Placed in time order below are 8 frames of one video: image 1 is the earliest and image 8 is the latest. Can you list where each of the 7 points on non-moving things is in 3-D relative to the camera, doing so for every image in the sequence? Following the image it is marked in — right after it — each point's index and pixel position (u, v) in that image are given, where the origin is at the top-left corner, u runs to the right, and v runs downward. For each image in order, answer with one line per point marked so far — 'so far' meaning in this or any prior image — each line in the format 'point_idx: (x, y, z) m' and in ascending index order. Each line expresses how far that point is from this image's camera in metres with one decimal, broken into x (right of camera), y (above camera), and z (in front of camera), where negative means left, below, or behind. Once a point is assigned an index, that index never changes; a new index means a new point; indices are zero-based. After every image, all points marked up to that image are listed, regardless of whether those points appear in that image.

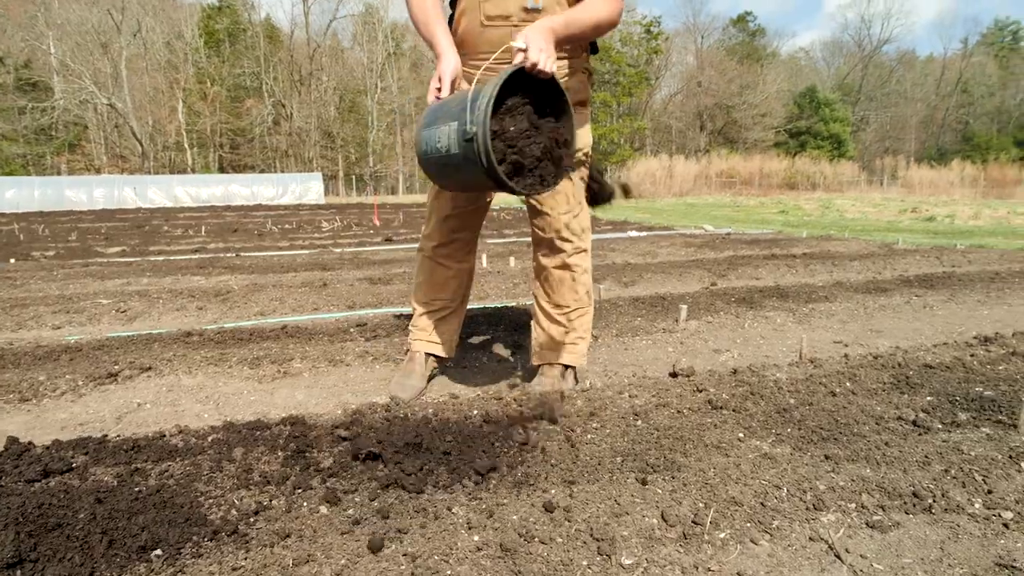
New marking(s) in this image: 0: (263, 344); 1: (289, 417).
0: (-1.2, -0.3, +3.1) m
1: (-0.7, -0.4, +2.0) m
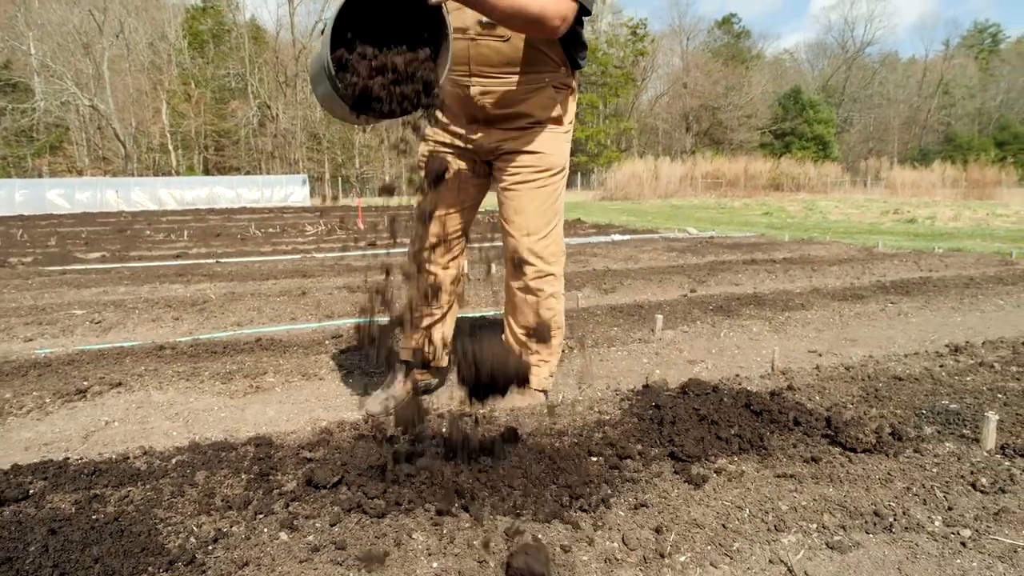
0: (-1.3, -0.3, +3.1) m
1: (-0.8, -0.5, +2.0) m
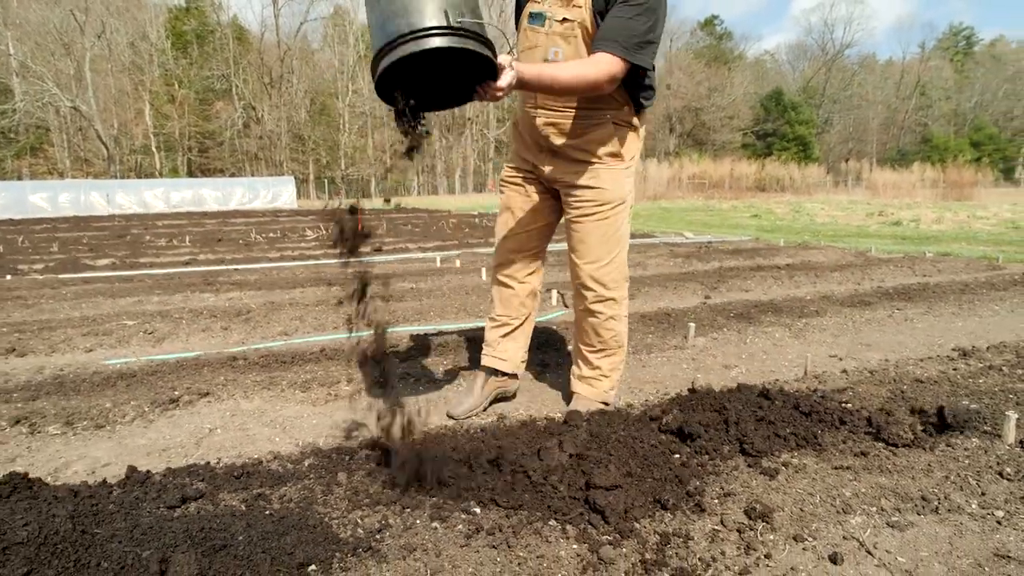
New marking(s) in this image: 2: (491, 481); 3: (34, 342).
0: (-1.0, -0.4, +3.3) m
1: (-0.5, -0.5, +2.2) m
2: (-0.1, -0.5, +1.8) m
3: (-3.0, -0.3, +4.2) m
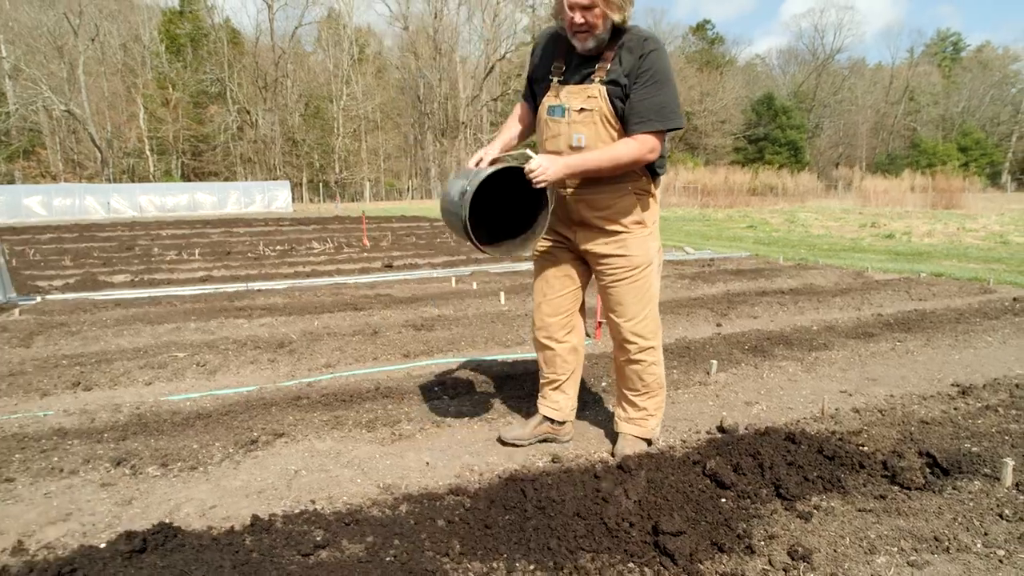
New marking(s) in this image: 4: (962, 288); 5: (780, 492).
0: (-0.8, -0.6, +3.6) m
1: (-0.2, -0.8, +2.5) m
2: (+0.2, -0.8, +2.2) m
3: (-2.8, -0.6, +4.4) m
4: (+5.0, 0.0, +7.3) m
5: (+1.0, -0.8, +2.4) m
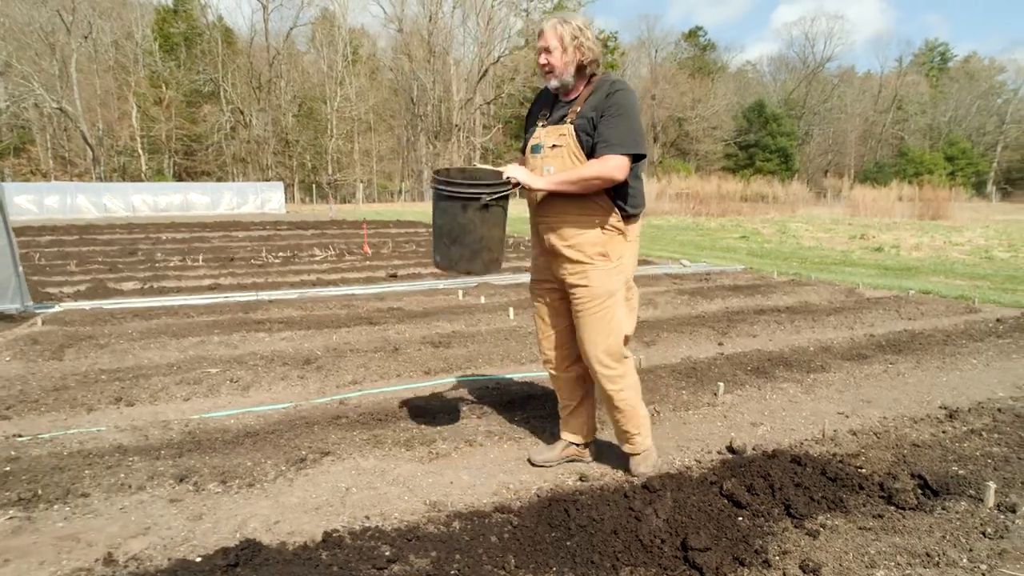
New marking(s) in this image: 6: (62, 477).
0: (-0.7, -0.8, +3.9) m
1: (-0.1, -0.9, +2.8) m
2: (+0.4, -0.9, +2.4) m
3: (-2.7, -0.7, +4.7) m
4: (+5.1, -0.2, +7.7) m
5: (+1.2, -0.9, +2.7) m
6: (-2.2, -0.9, +3.2) m
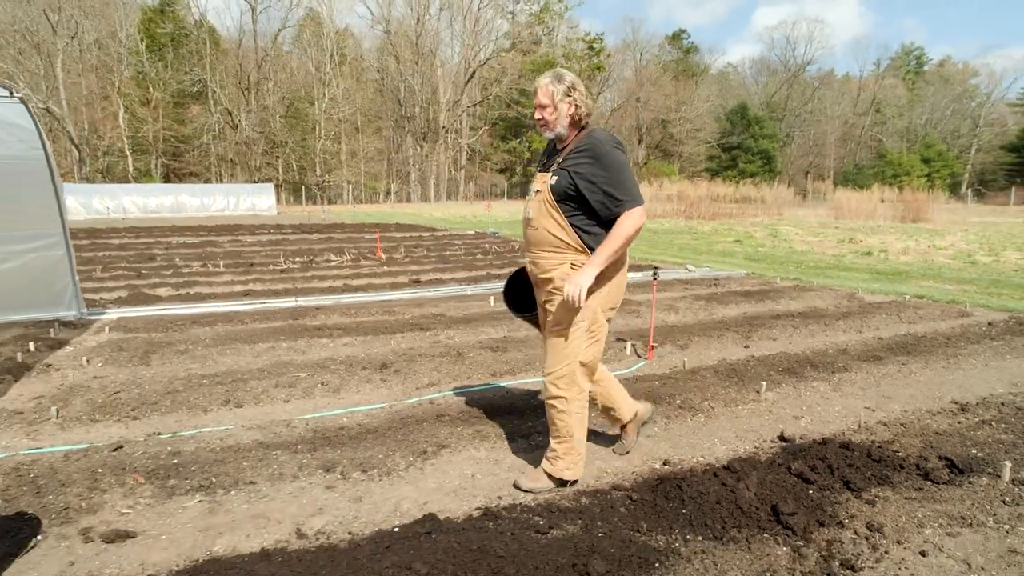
0: (-0.1, -0.9, +4.5) m
1: (+0.5, -1.0, +3.4) m
2: (+0.9, -1.0, +3.1) m
3: (-2.2, -0.8, +5.2) m
4: (+5.6, -0.3, +8.4) m
5: (+1.7, -1.0, +3.4) m
6: (-1.7, -1.0, +3.8) m
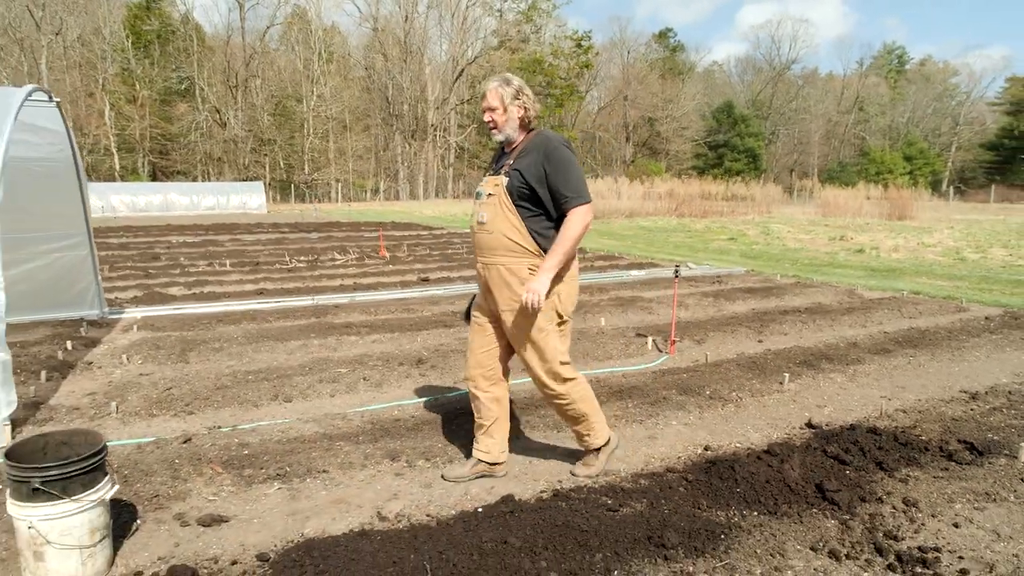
0: (+0.2, -0.9, +4.7) m
1: (+0.8, -1.0, +3.7) m
2: (+1.3, -1.0, +3.3) m
3: (-1.9, -0.8, +5.4) m
4: (+5.8, -0.3, +8.8) m
5: (+2.1, -1.0, +3.7) m
6: (-1.3, -1.0, +4.0) m
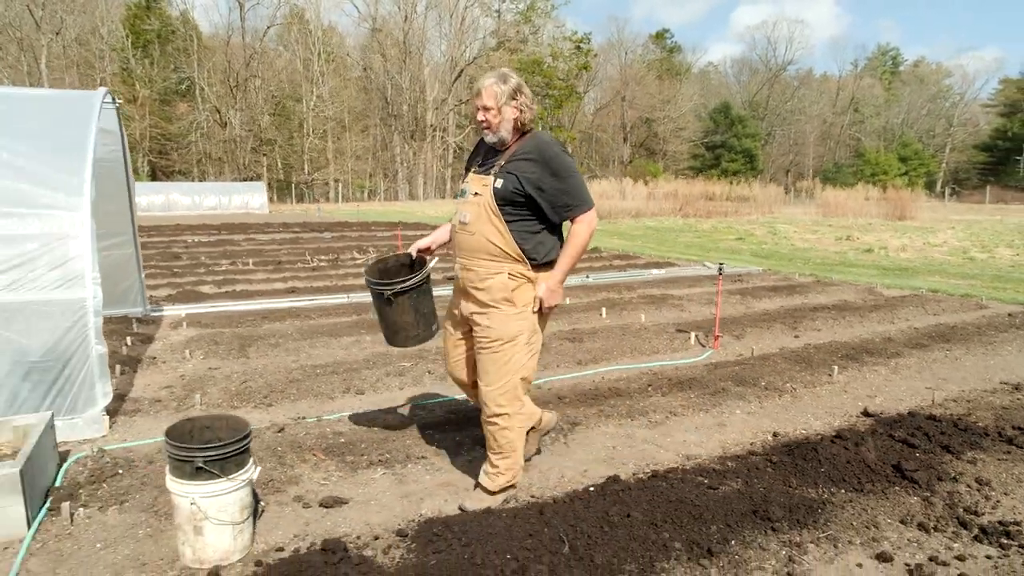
0: (+0.7, -0.9, +5.0) m
1: (+1.4, -1.0, +3.9) m
2: (+1.8, -1.0, +3.6) m
3: (-1.3, -0.8, +5.6) m
4: (+6.3, -0.2, +9.1) m
5: (+2.6, -1.0, +3.9) m
6: (-0.8, -1.0, +4.2) m
